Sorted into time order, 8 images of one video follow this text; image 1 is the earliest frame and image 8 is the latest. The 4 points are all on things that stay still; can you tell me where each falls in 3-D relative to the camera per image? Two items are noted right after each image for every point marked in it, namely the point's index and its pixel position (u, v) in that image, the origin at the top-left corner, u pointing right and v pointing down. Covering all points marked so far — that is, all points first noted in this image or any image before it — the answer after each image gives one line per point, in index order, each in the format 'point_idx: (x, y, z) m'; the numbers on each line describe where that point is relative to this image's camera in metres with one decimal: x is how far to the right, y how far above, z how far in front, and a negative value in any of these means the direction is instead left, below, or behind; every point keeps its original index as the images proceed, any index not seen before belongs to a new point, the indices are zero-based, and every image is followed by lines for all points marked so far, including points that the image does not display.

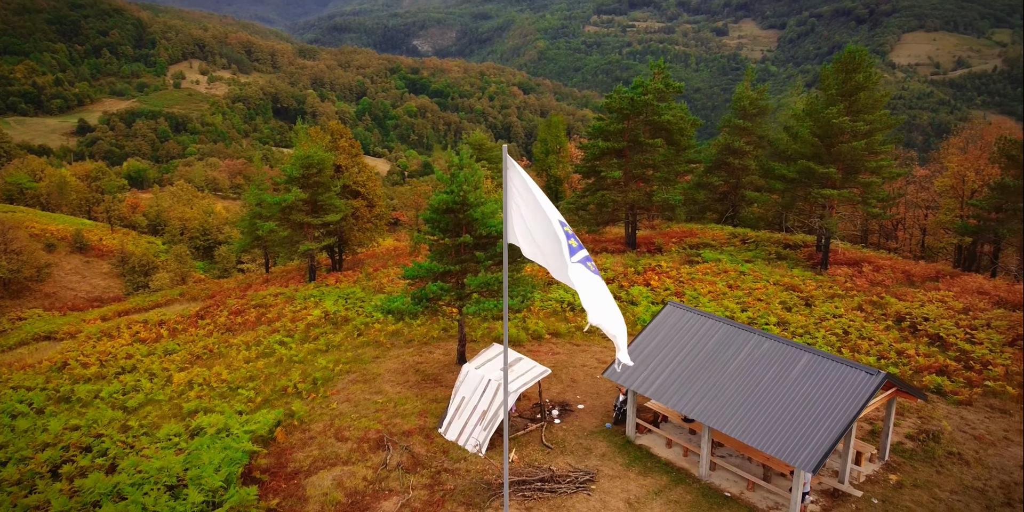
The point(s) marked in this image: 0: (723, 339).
0: (+3.9, -1.6, +14.9) m
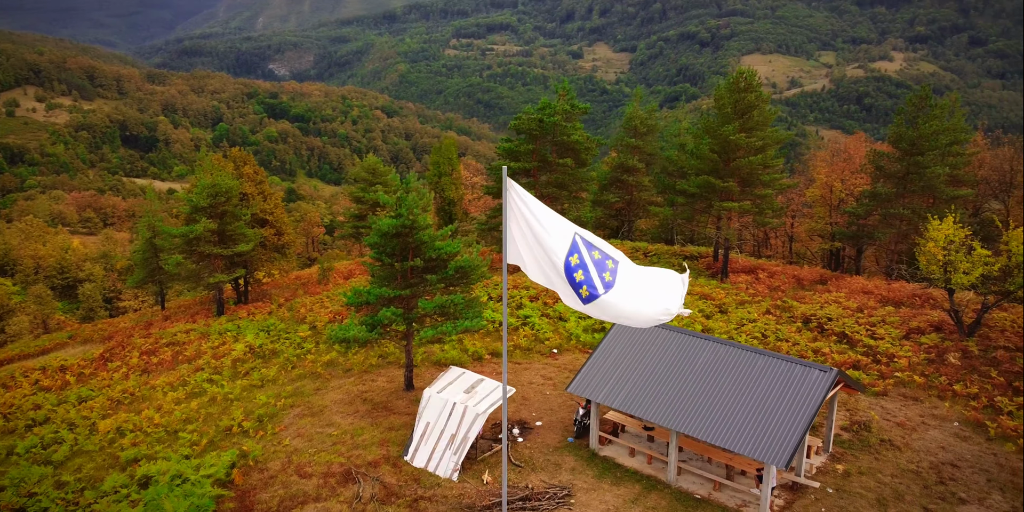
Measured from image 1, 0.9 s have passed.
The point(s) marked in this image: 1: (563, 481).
0: (+3.2, -1.8, +15.6) m
1: (+0.9, -4.0, +14.6) m
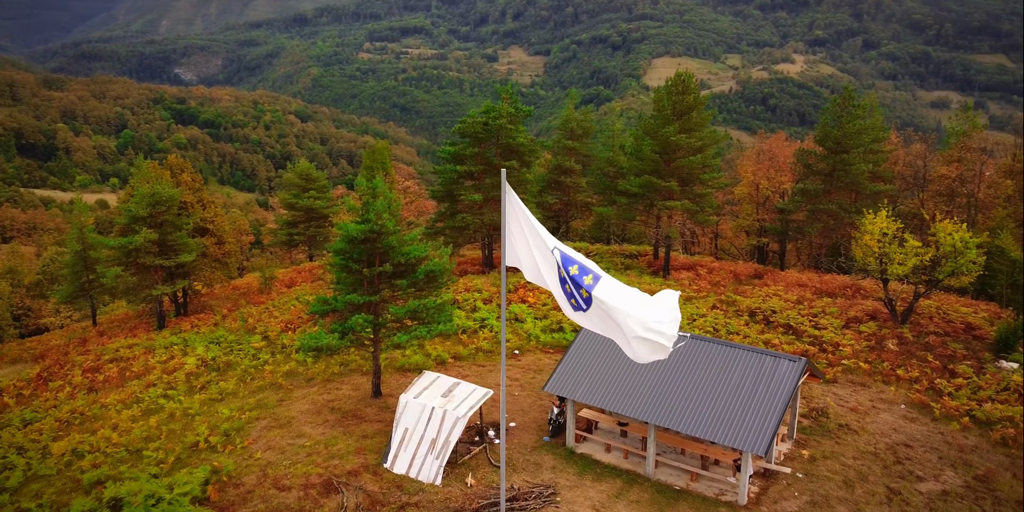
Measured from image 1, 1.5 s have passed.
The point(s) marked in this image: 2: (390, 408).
0: (+2.7, -1.7, +15.9) m
1: (+0.6, -4.0, +14.7) m
2: (-2.6, -3.3, +17.7) m
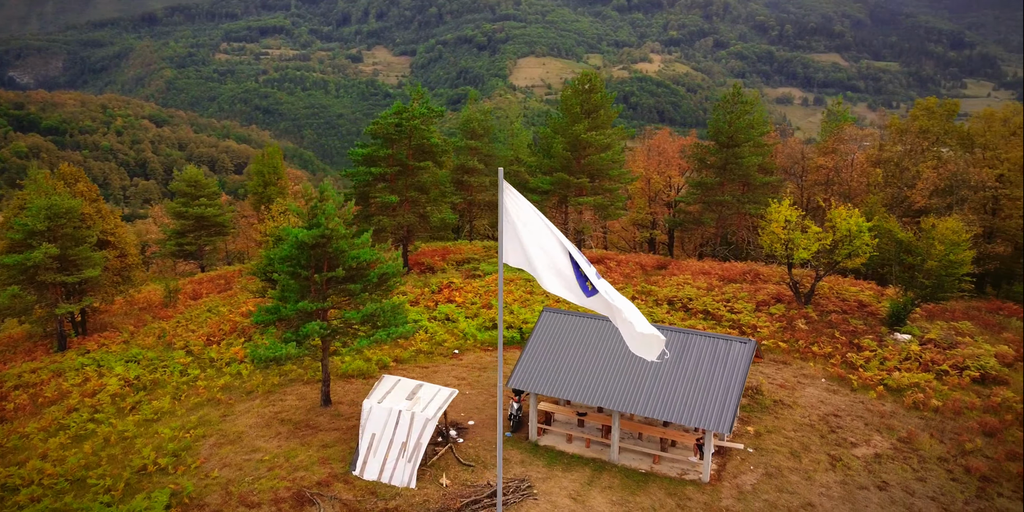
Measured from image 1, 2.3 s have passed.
0: (+1.9, -1.6, +16.4) m
1: (+0.1, -4.0, +14.9) m
2: (-3.6, -3.4, +17.3) m
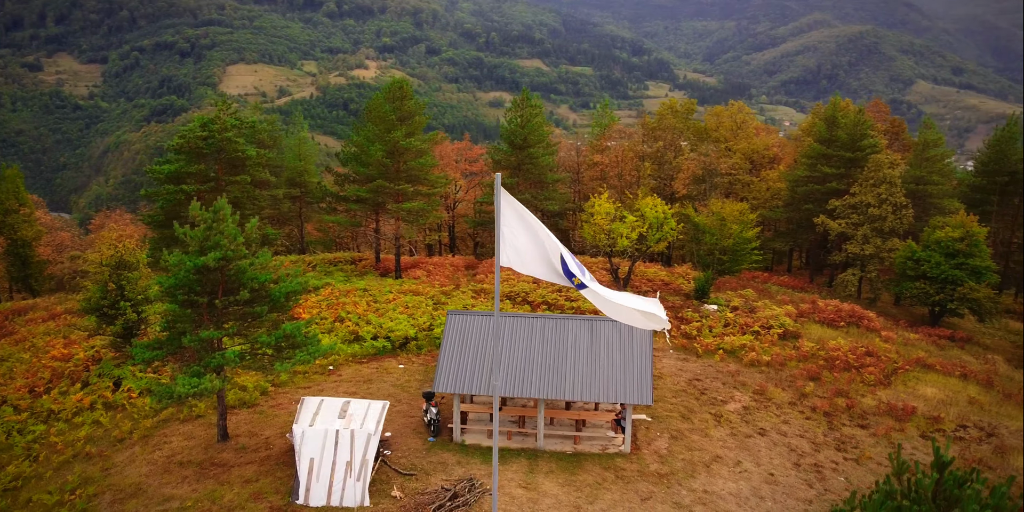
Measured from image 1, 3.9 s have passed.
0: (+0.1, -1.6, +17.2) m
1: (-0.9, -4.1, +15.2) m
2: (-5.3, -3.8, +16.3) m
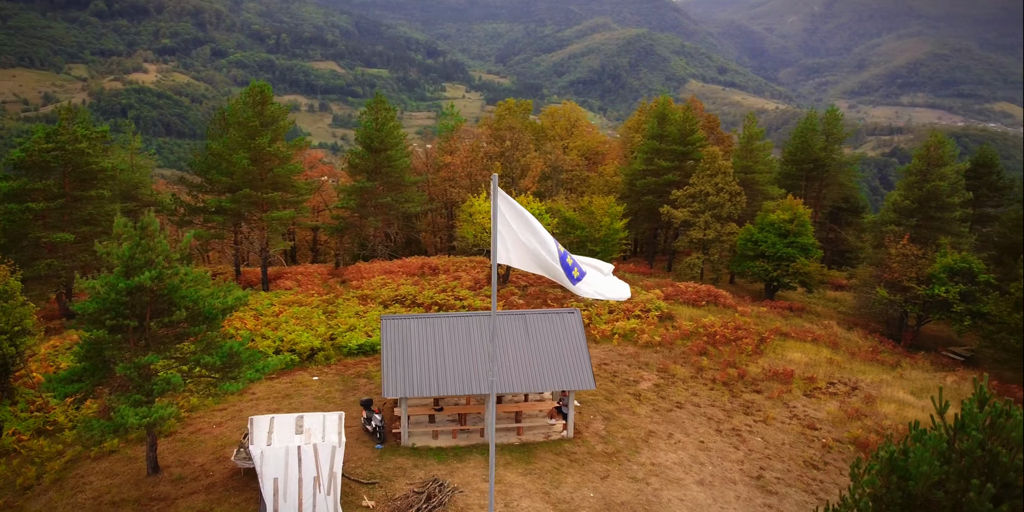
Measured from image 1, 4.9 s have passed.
0: (-1.3, -1.6, +17.4) m
1: (-1.6, -4.1, +15.2) m
2: (-6.1, -4.1, +15.2) m
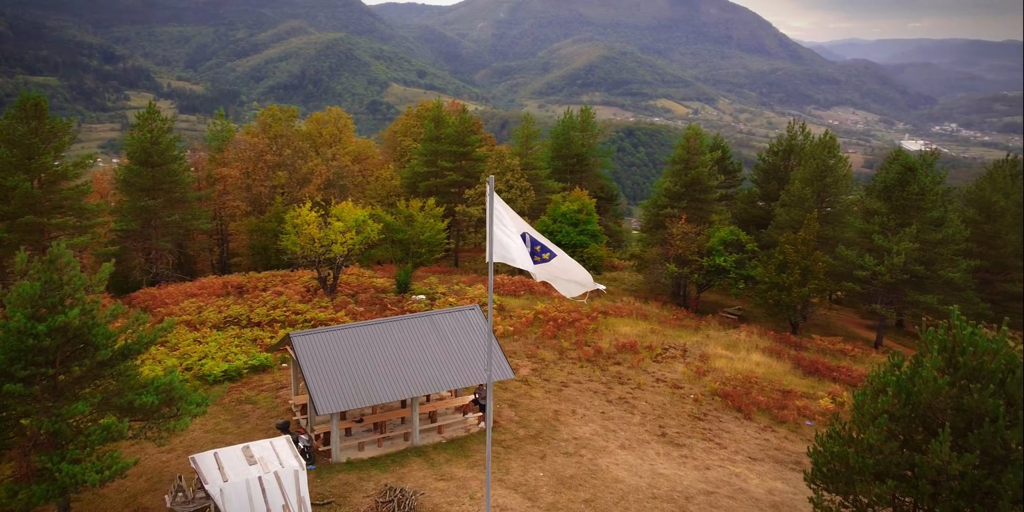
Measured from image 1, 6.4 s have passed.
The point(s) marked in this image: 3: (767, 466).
0: (-3.1, -1.8, +17.2) m
1: (-2.5, -4.3, +15.1) m
2: (-6.7, -4.7, +13.6) m
3: (+5.2, -4.3, +16.8) m
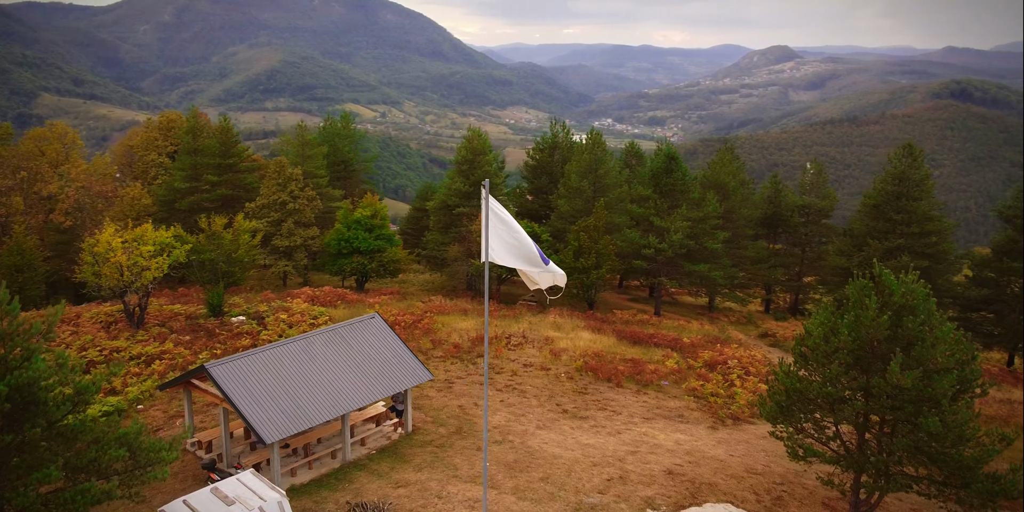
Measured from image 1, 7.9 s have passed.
0: (-4.7, -2.1, +16.4) m
1: (-3.1, -4.5, +14.7) m
2: (-6.4, -5.3, +11.8) m
3: (+3.5, -3.9, +19.1) m
